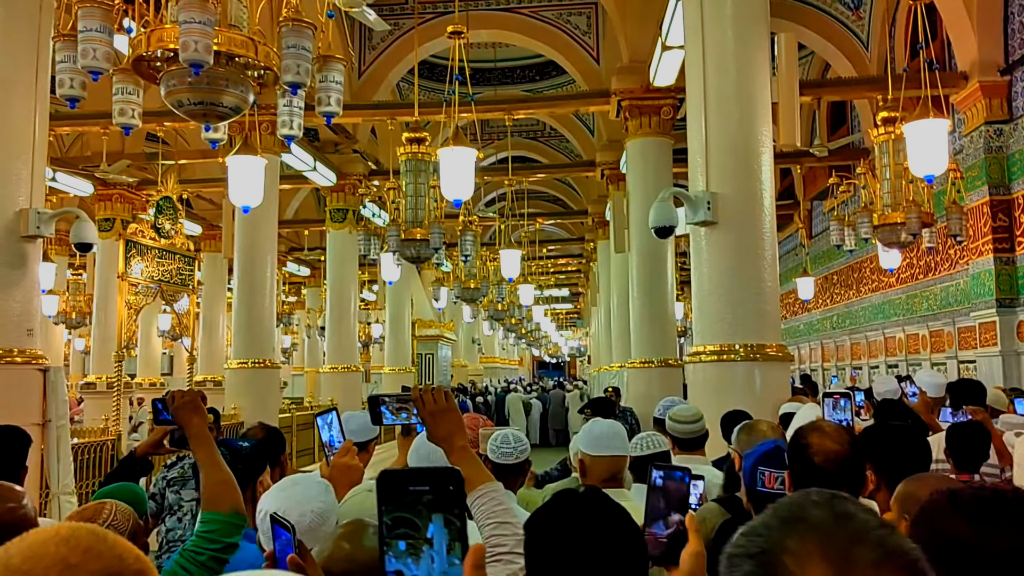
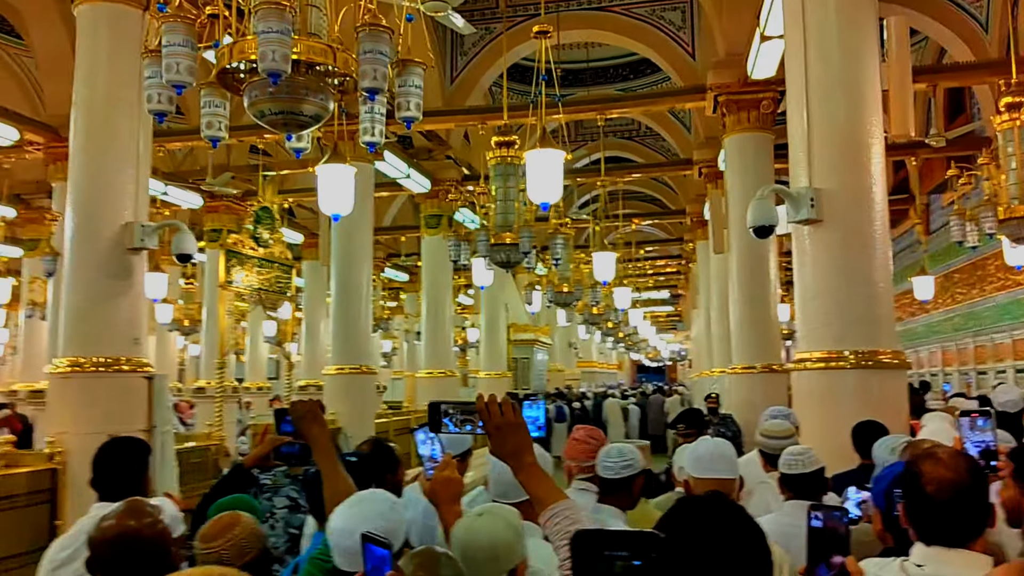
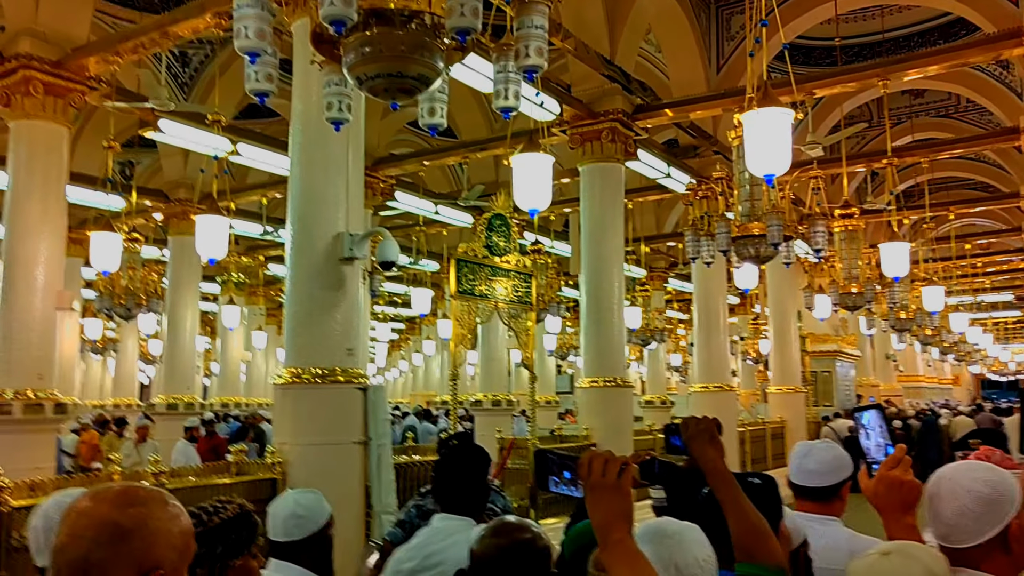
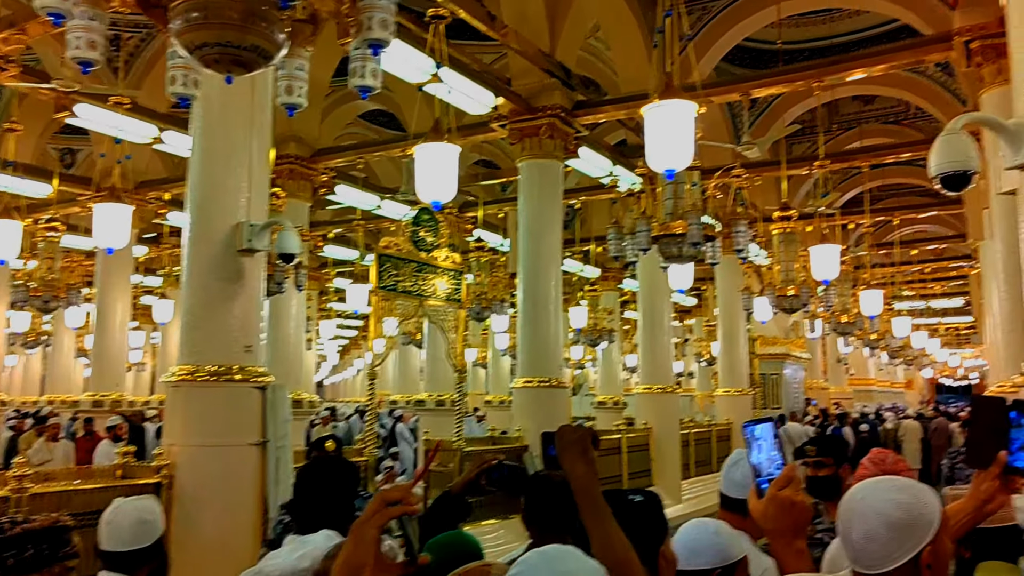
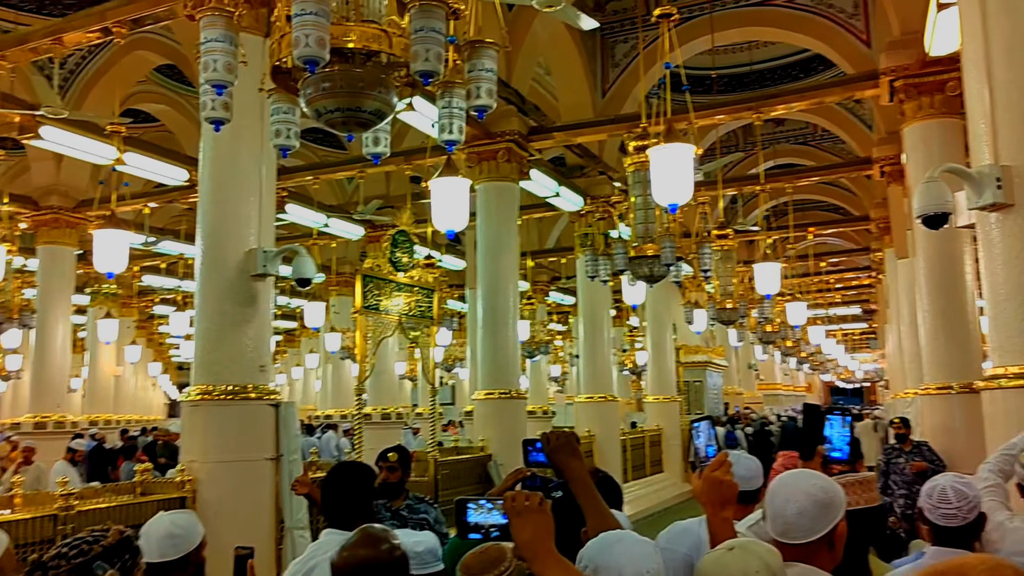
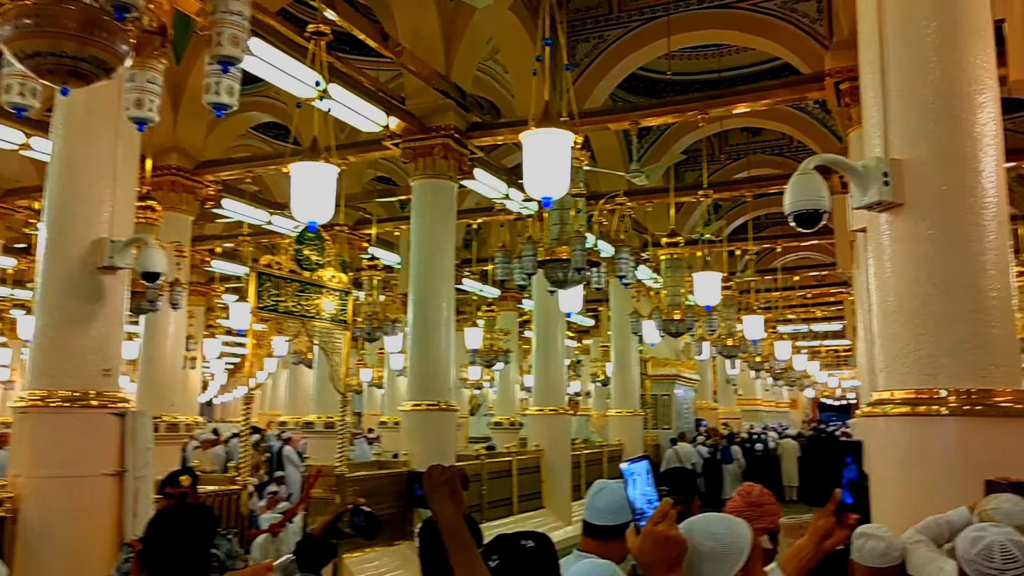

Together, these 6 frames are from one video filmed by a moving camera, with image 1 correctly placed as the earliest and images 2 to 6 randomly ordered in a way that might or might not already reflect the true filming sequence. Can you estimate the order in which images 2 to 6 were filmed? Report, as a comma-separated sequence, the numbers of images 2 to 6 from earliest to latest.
2, 5, 3, 4, 6
